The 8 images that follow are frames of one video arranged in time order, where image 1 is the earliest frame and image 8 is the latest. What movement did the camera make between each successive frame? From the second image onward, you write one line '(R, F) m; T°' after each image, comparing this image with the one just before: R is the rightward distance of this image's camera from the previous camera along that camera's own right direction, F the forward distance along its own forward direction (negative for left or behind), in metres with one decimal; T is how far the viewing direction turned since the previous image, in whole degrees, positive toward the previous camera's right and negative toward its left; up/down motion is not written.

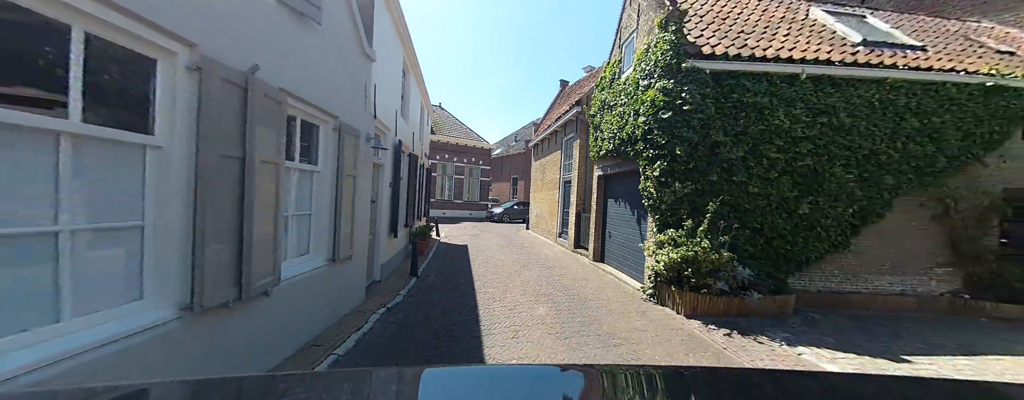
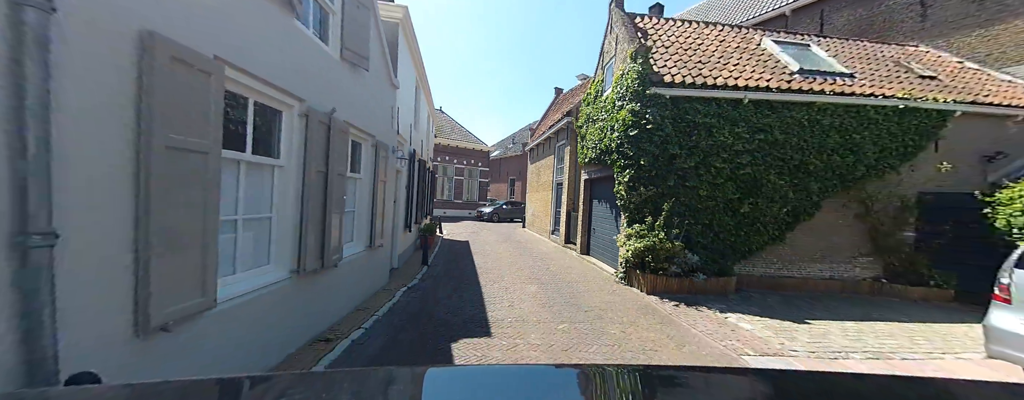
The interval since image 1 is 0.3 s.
(0.0, -0.9) m; 0°
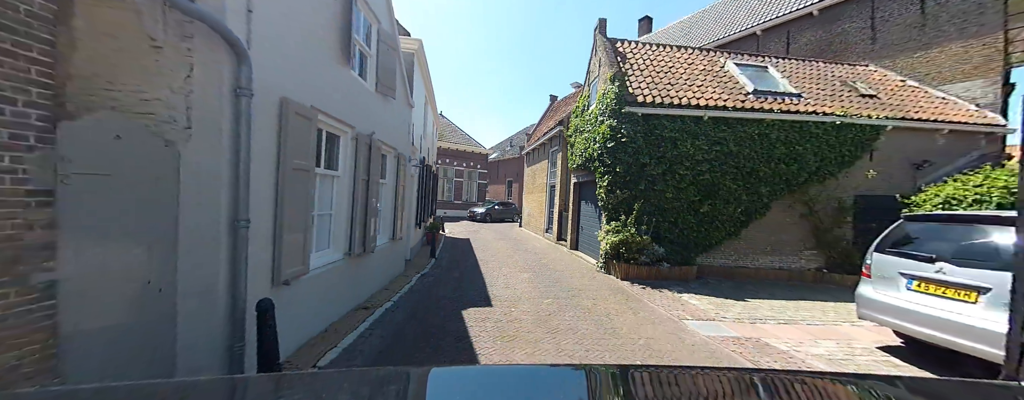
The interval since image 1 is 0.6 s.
(0.0, -0.9) m; 0°
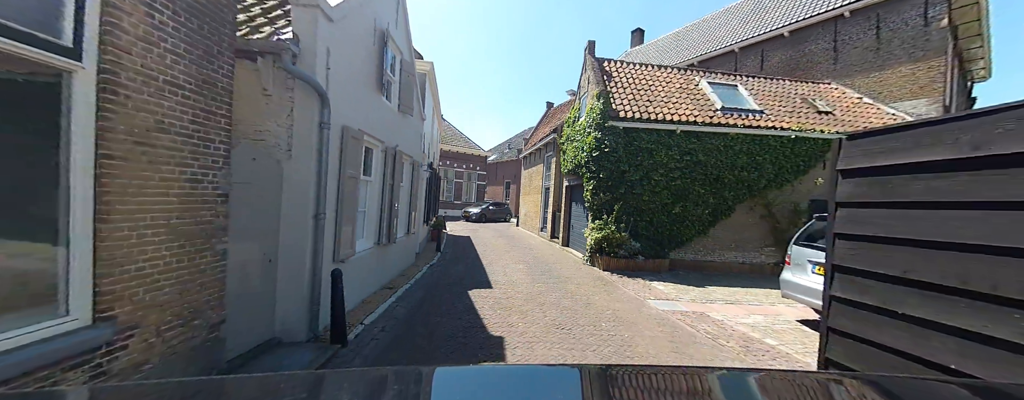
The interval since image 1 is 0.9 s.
(0.0, -0.9) m; 0°
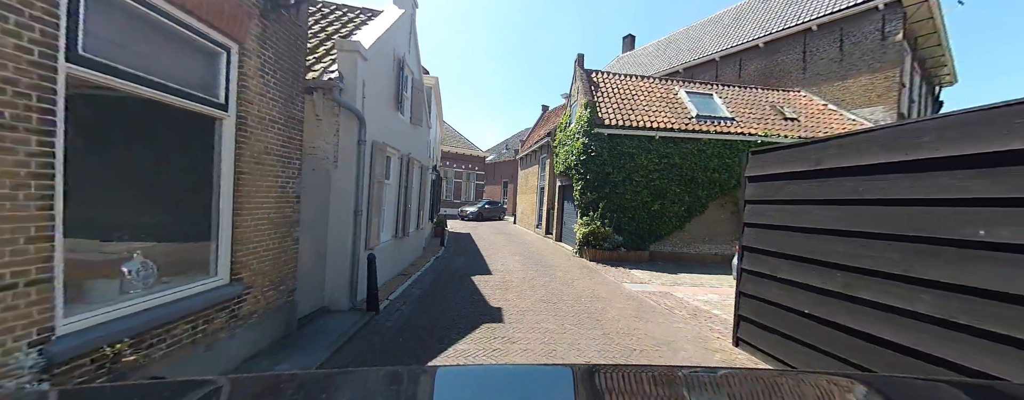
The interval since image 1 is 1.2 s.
(0.0, -0.9) m; 0°
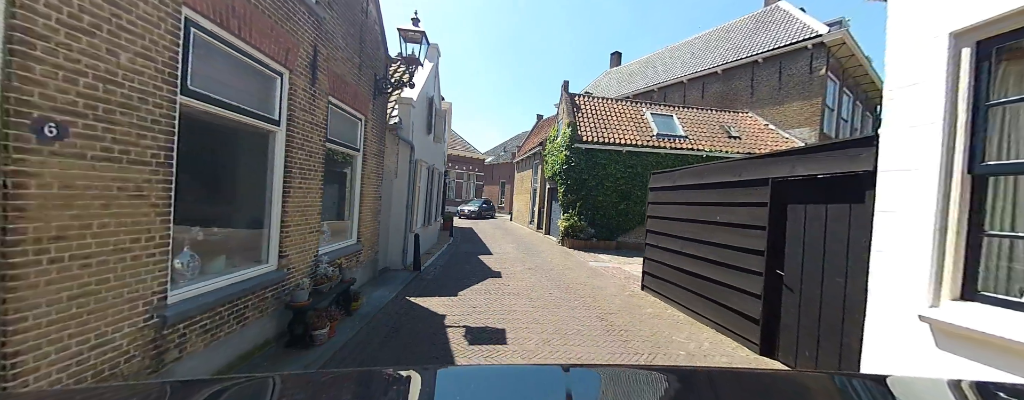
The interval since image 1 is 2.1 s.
(0.0, -2.2) m; +1°
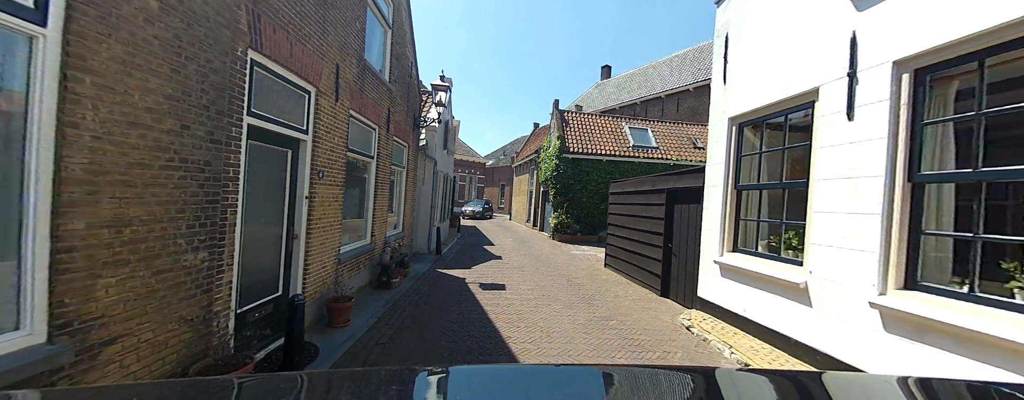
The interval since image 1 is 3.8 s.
(+0.1, -2.2) m; 0°
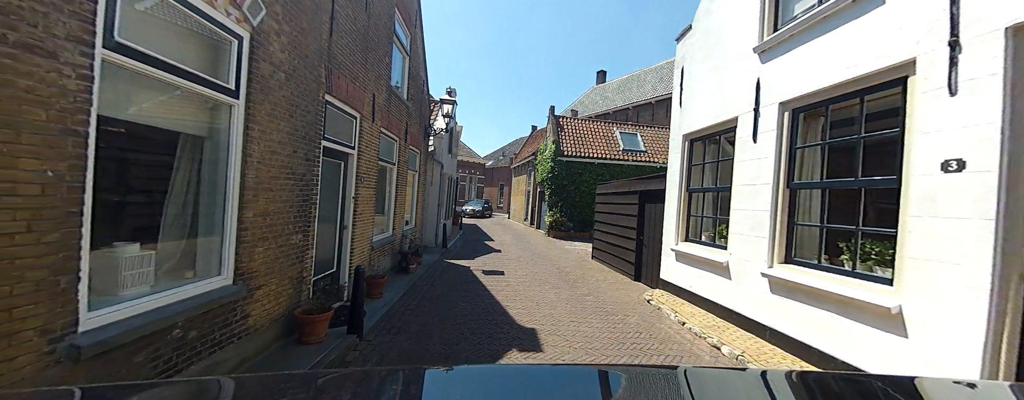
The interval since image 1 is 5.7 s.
(0.0, -1.2) m; 0°
